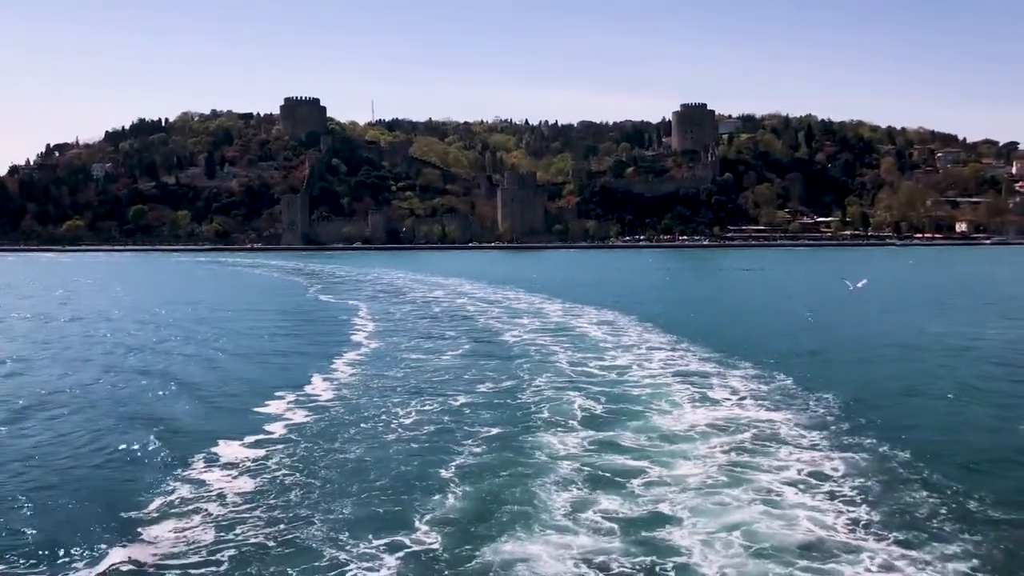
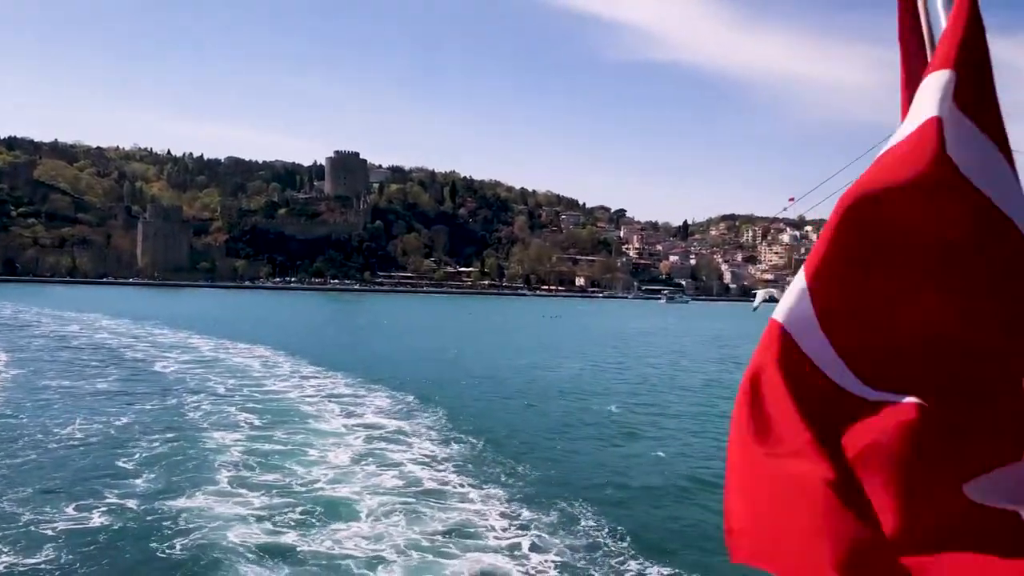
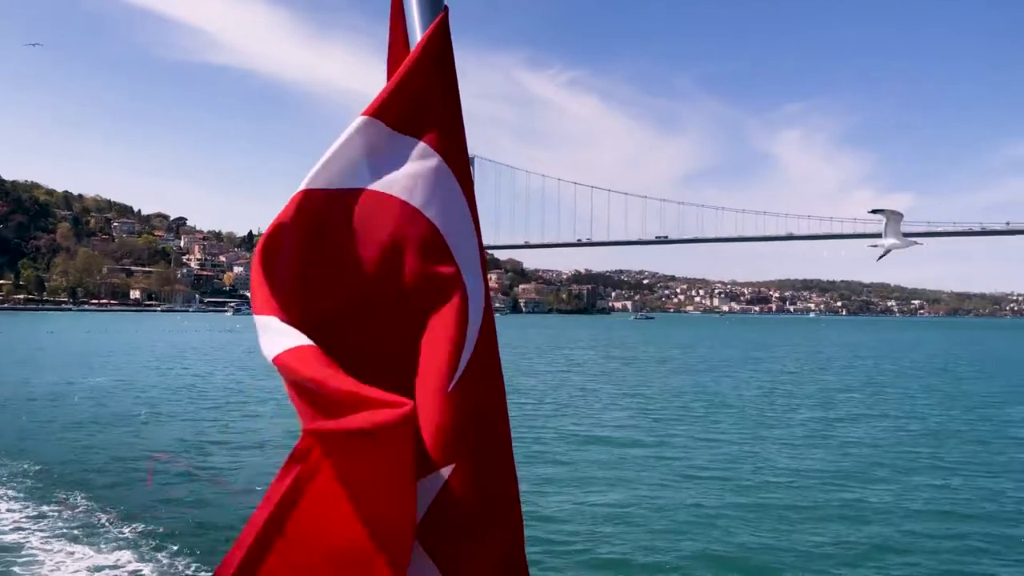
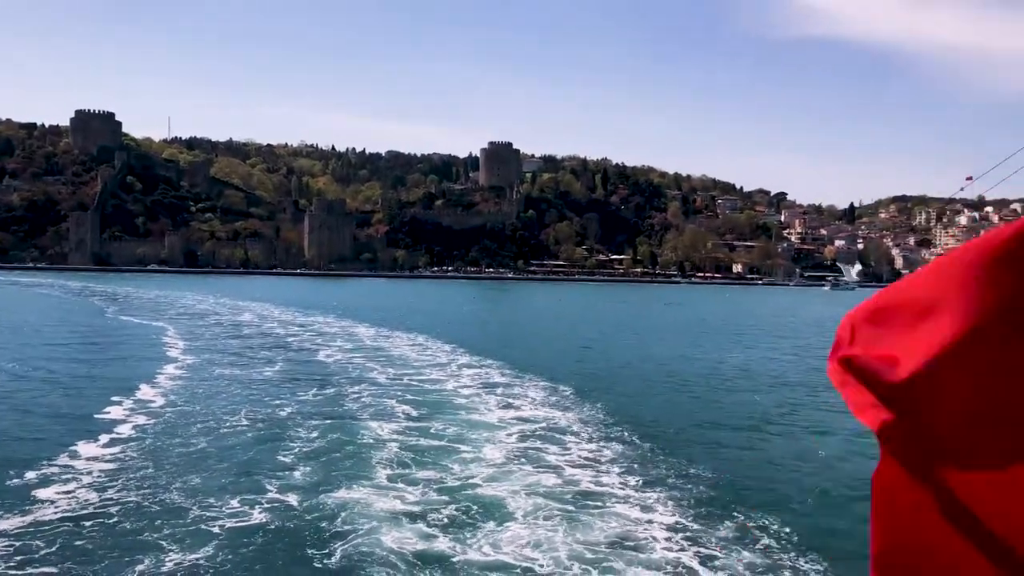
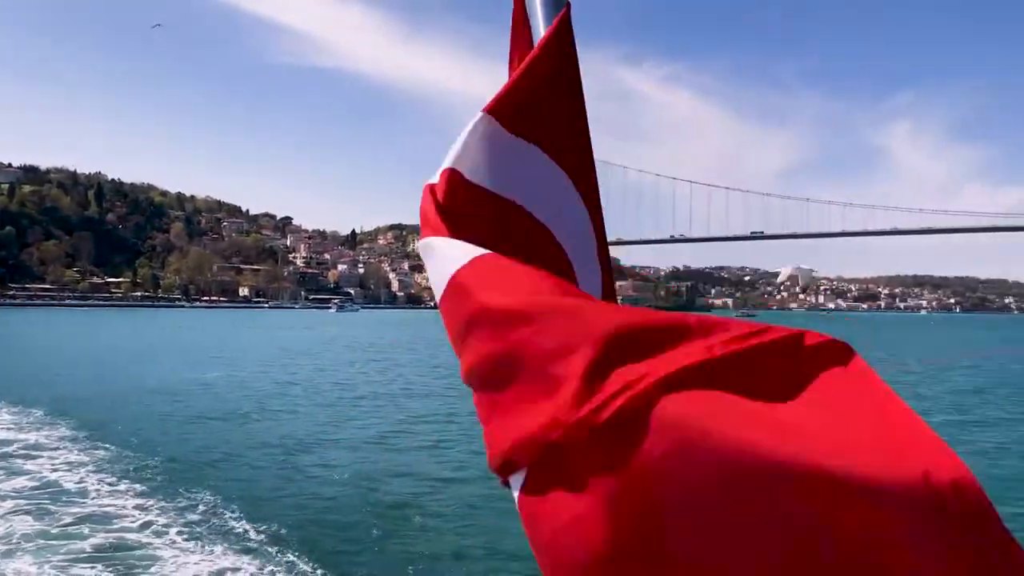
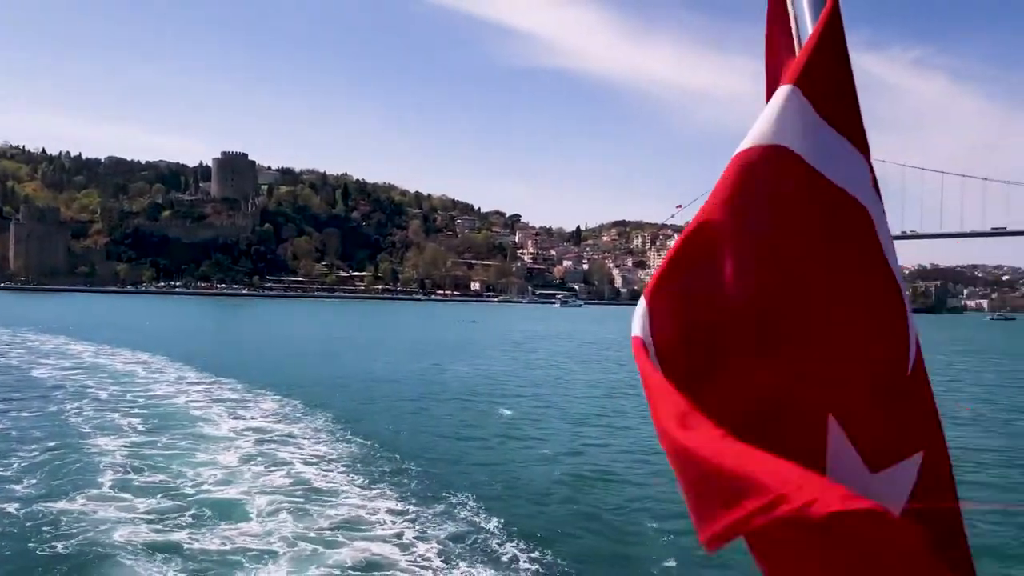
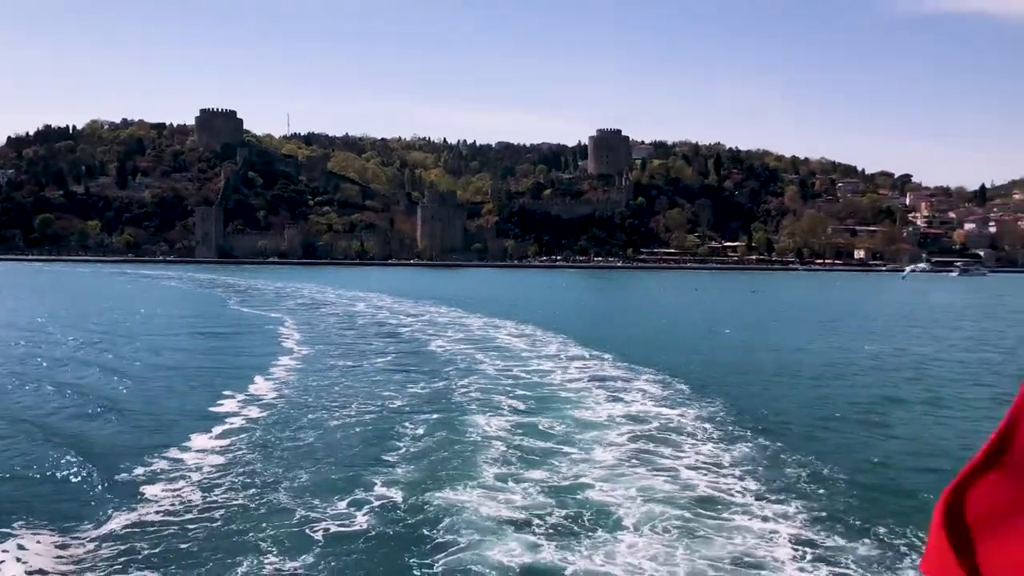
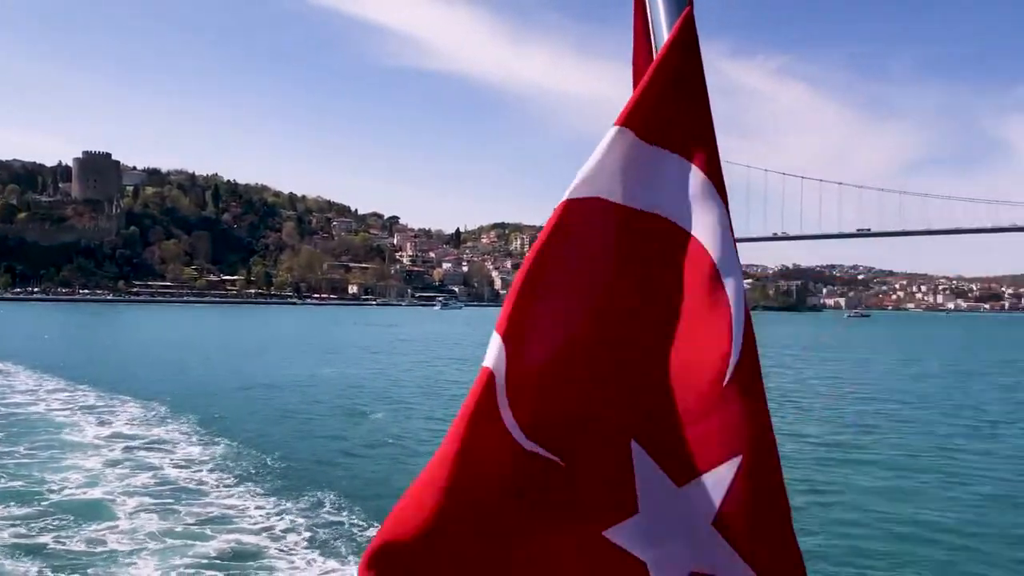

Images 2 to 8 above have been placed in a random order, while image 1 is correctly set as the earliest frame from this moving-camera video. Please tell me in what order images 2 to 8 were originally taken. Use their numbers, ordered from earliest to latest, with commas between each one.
7, 4, 2, 6, 8, 5, 3
